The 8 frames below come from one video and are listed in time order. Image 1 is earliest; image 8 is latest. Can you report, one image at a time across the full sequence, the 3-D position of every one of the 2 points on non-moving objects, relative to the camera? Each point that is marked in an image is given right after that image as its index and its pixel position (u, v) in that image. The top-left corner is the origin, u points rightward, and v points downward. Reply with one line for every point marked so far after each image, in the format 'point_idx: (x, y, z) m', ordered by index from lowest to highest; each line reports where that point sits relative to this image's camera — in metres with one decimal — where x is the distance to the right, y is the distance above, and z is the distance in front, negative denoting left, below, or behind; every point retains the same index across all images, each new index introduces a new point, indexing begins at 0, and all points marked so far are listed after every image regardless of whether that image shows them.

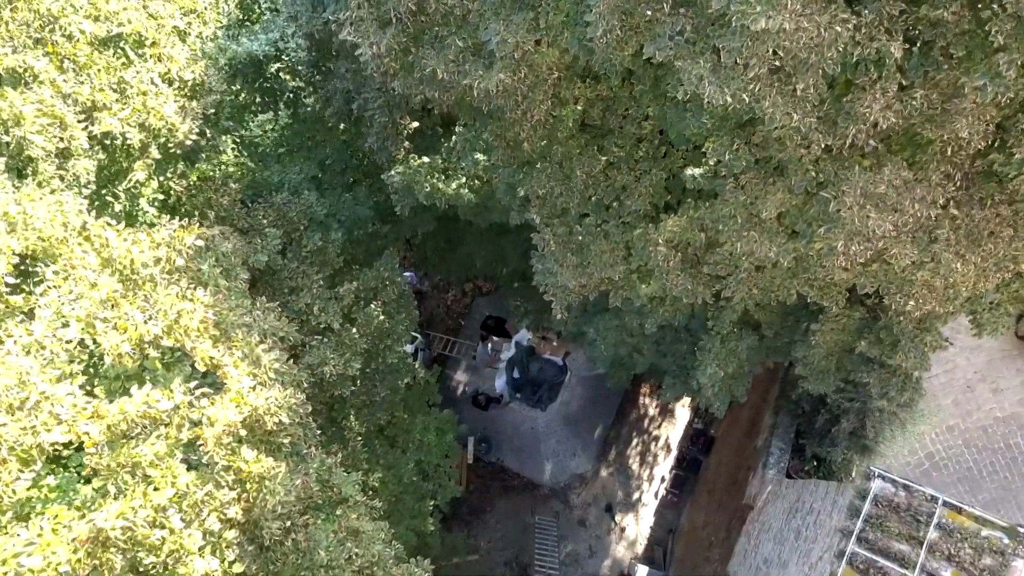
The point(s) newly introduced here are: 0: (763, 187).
0: (+2.0, +0.8, +6.6) m
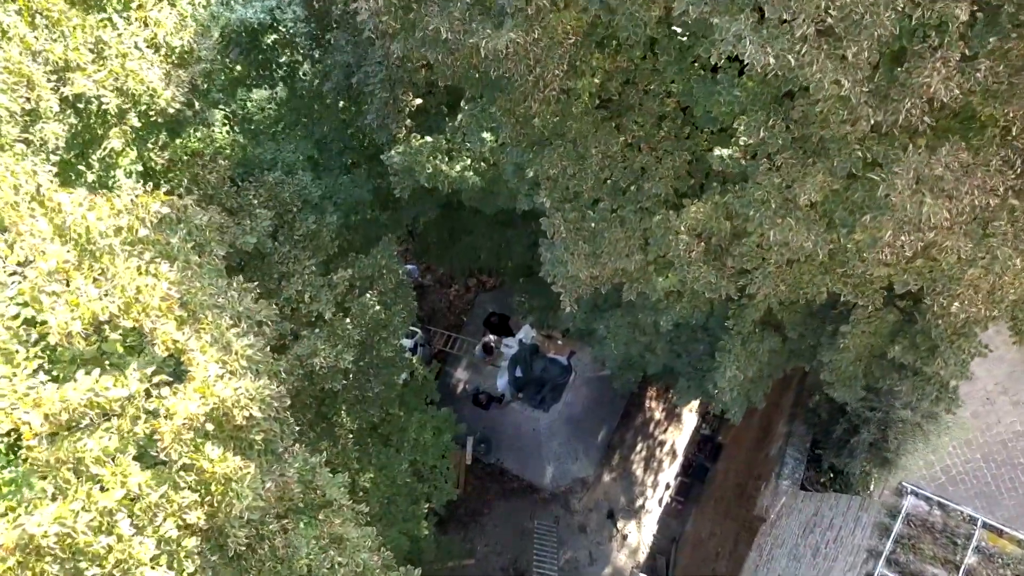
0: (+2.0, +0.8, +5.9) m
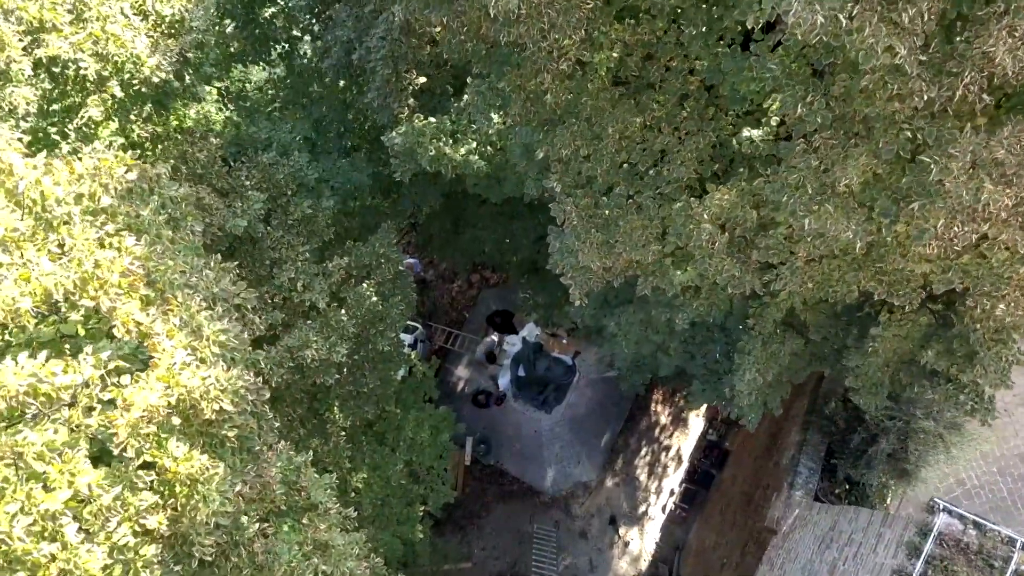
0: (+2.1, +0.9, +5.4) m
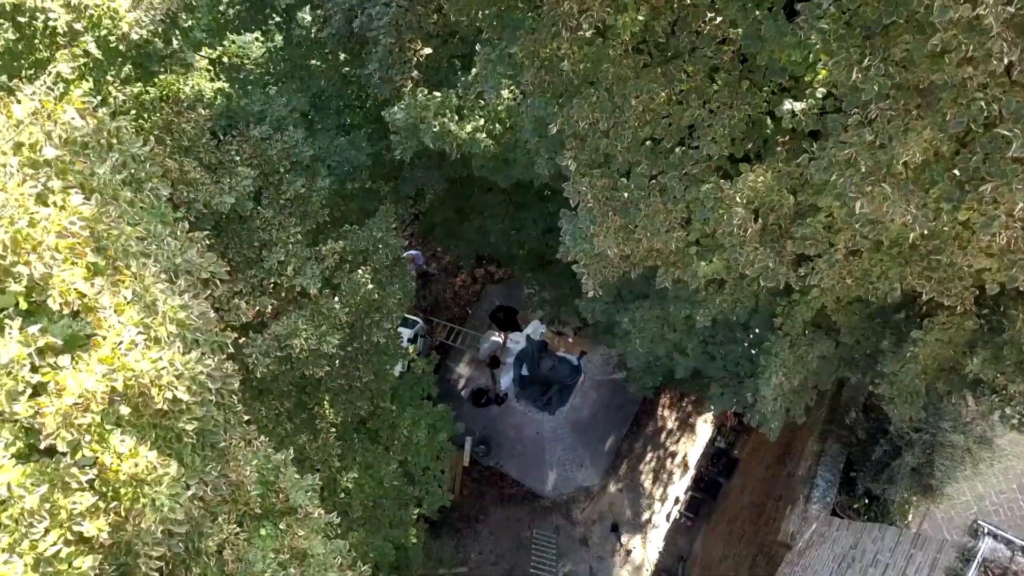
0: (+2.2, +0.9, +4.7) m
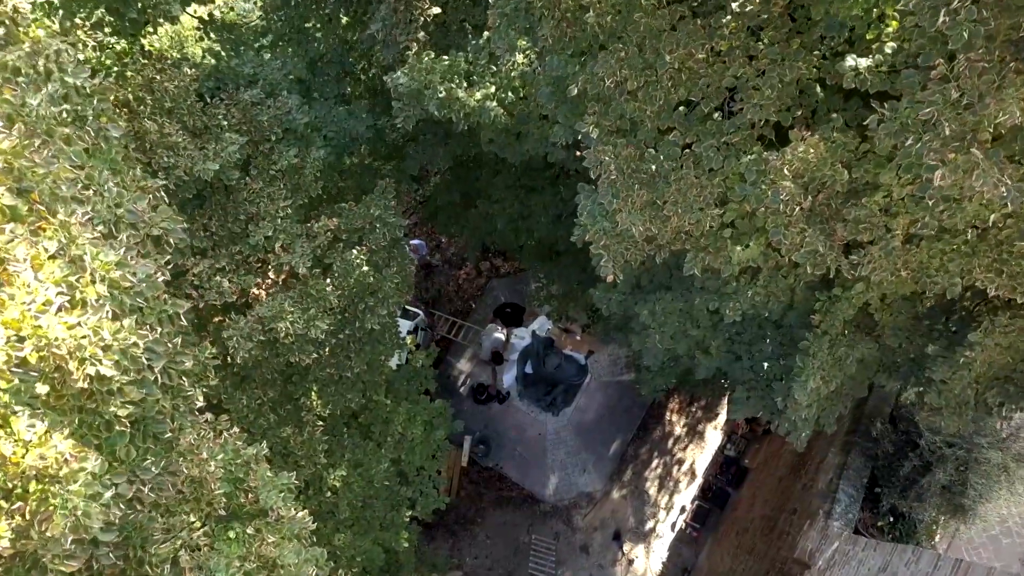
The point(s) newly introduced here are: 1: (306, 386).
0: (+2.2, +1.0, +4.0) m
1: (-2.1, -1.0, +8.5) m
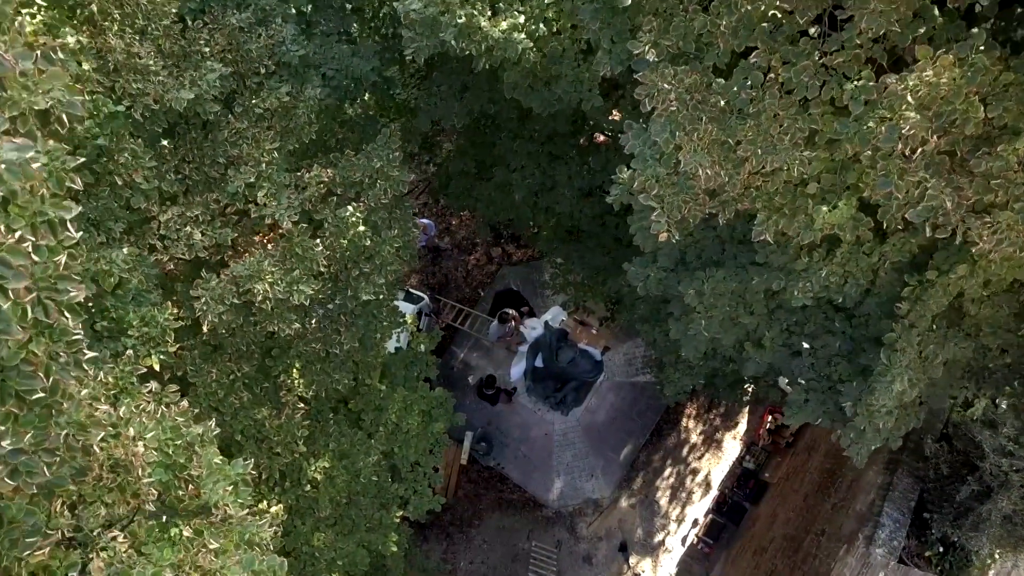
0: (+2.4, +1.1, +2.8) m
1: (-1.9, -0.6, +7.4) m
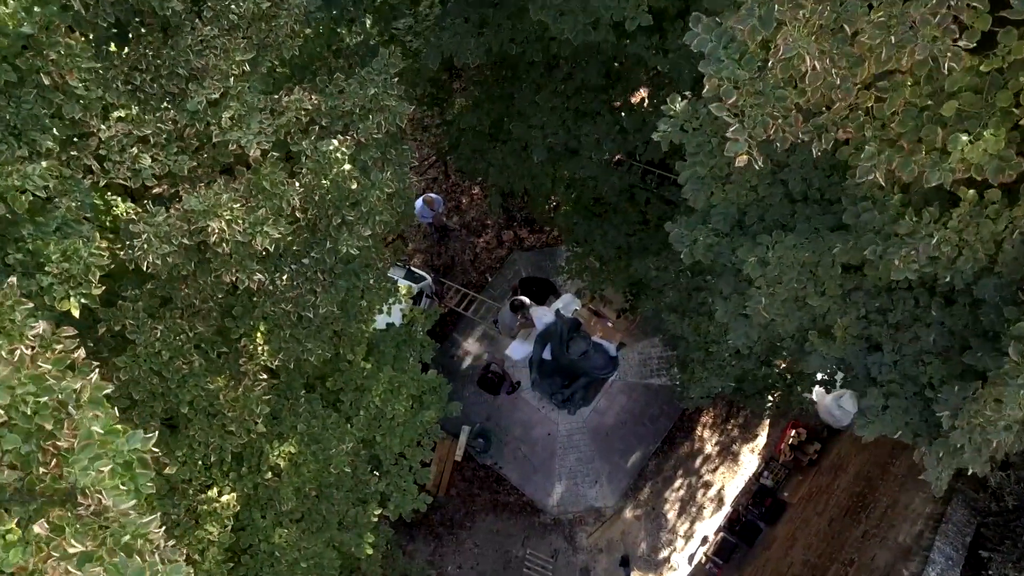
0: (+2.5, +1.2, +1.5) m
1: (-1.9, -0.3, +6.2) m
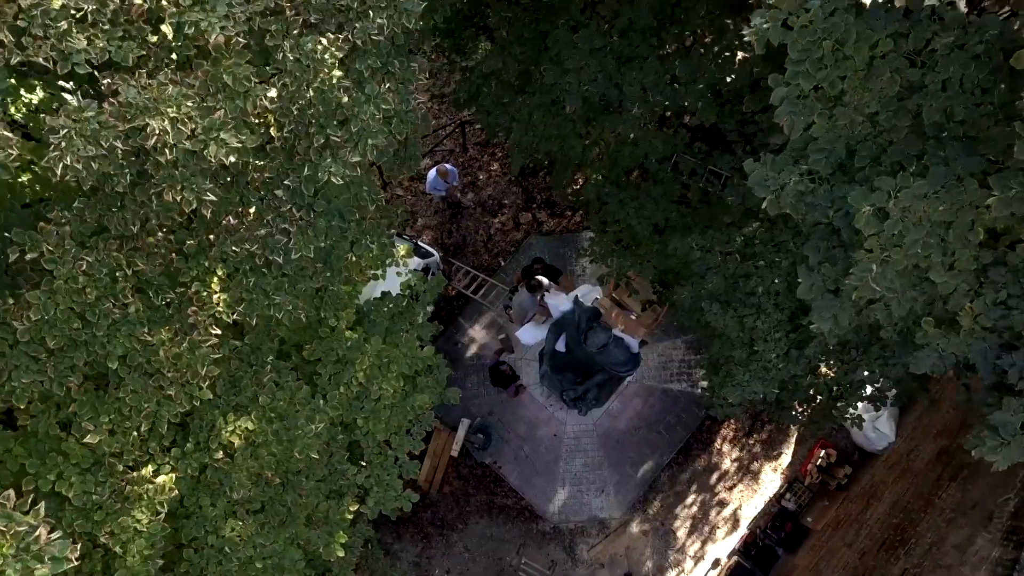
0: (+2.6, +1.3, +0.3) m
1: (-1.8, +0.1, +5.0) m
